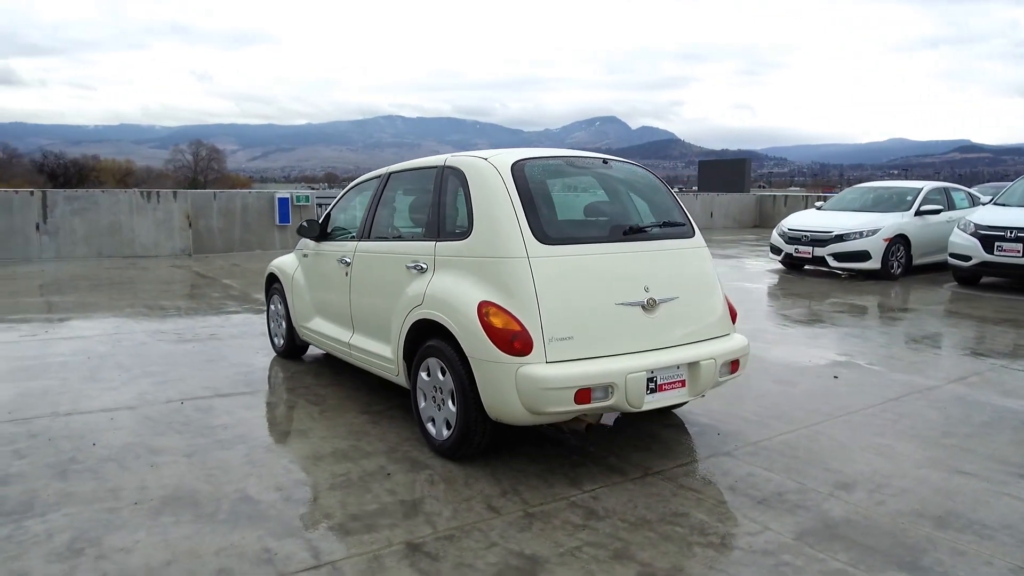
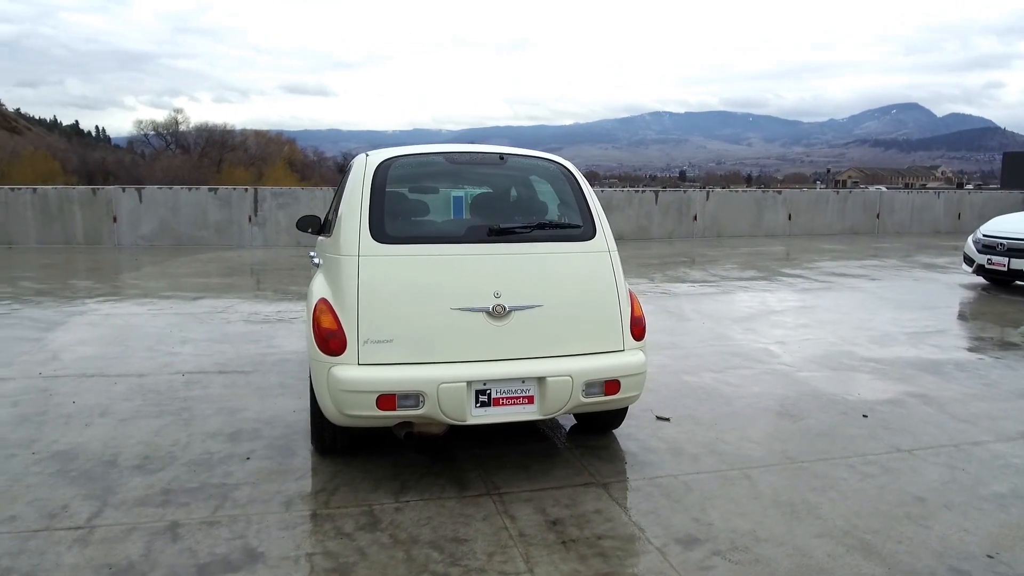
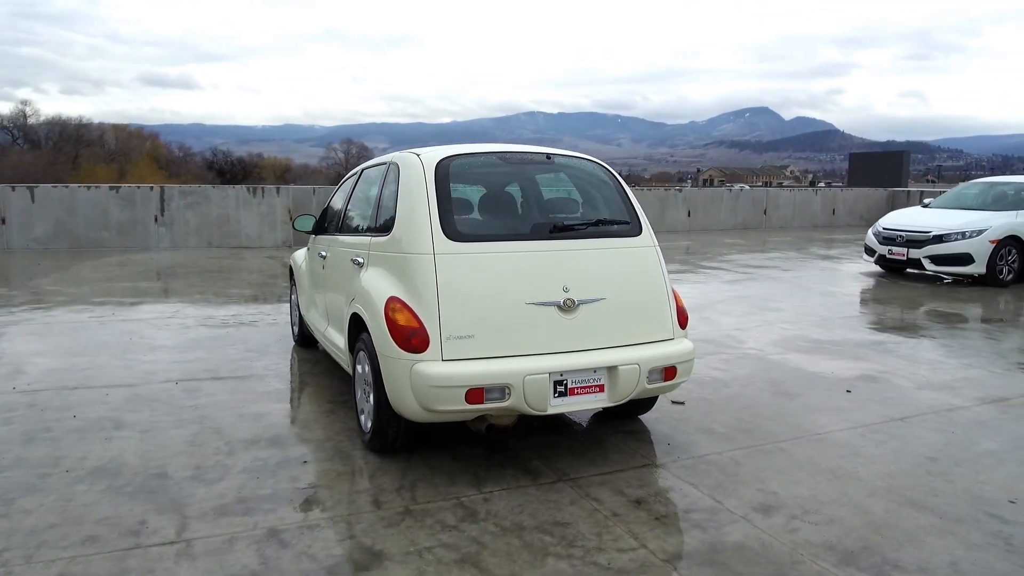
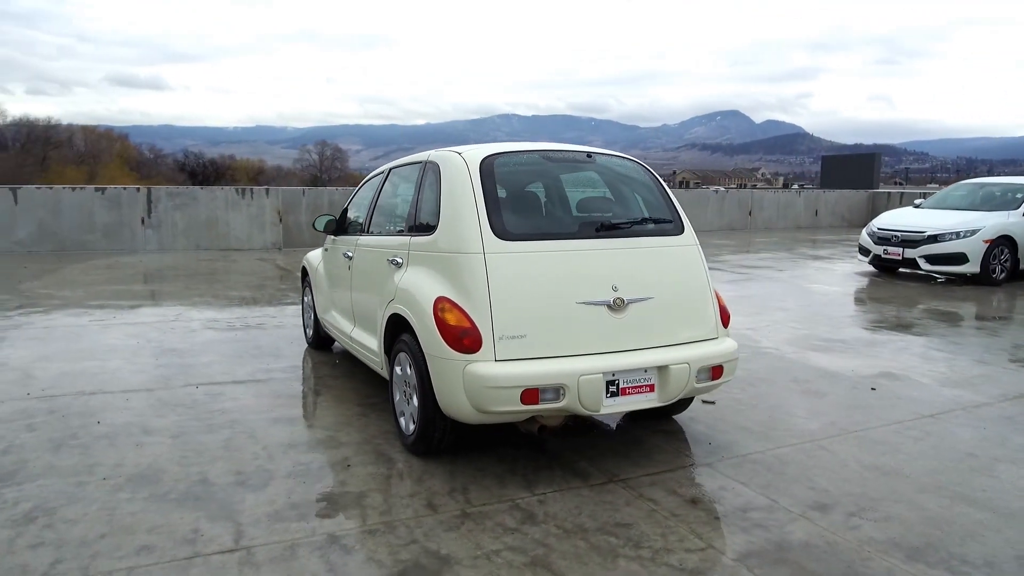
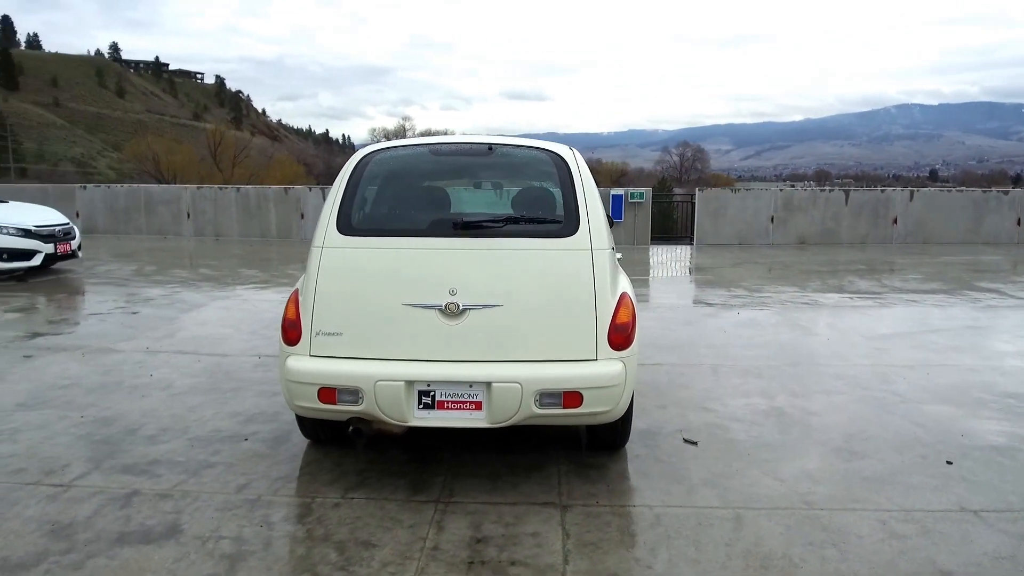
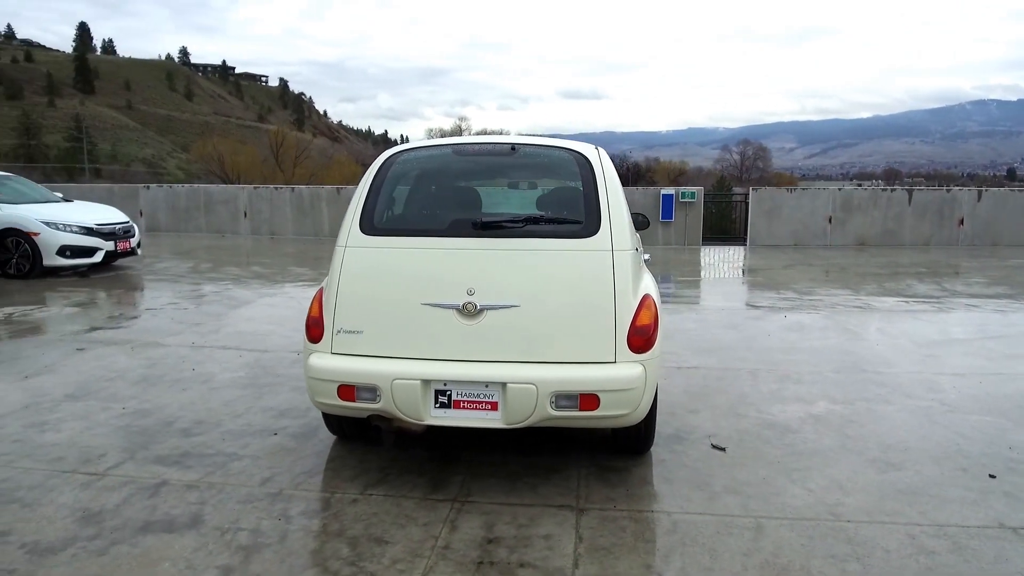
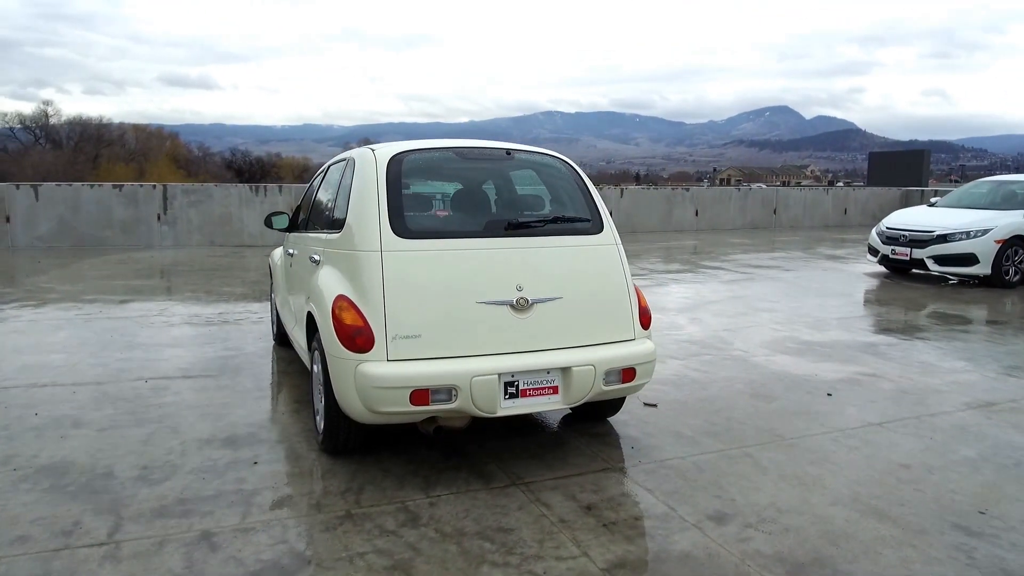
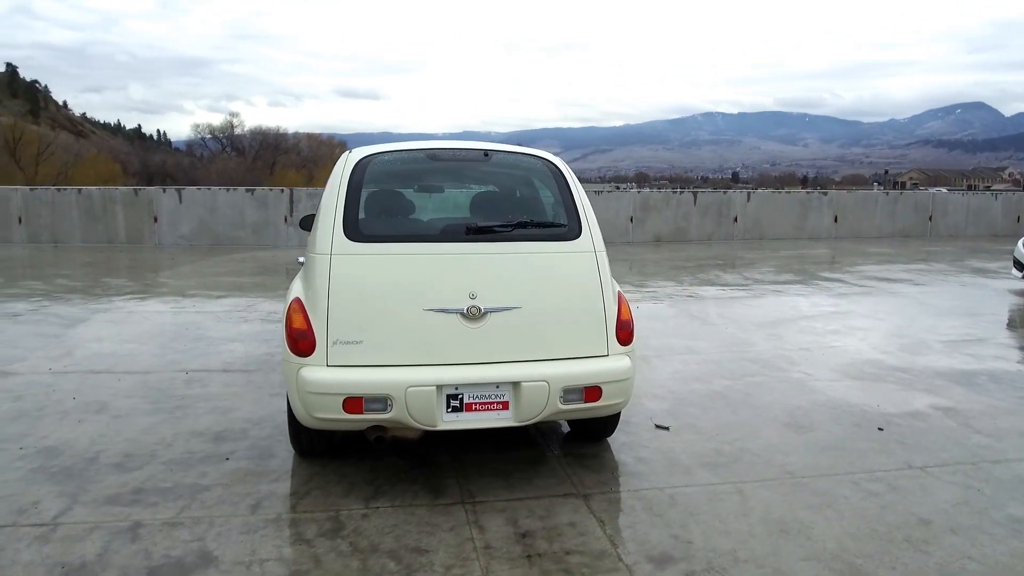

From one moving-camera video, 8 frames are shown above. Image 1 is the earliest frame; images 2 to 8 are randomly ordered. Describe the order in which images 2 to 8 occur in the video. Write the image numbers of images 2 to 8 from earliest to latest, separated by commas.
4, 3, 7, 2, 8, 5, 6
